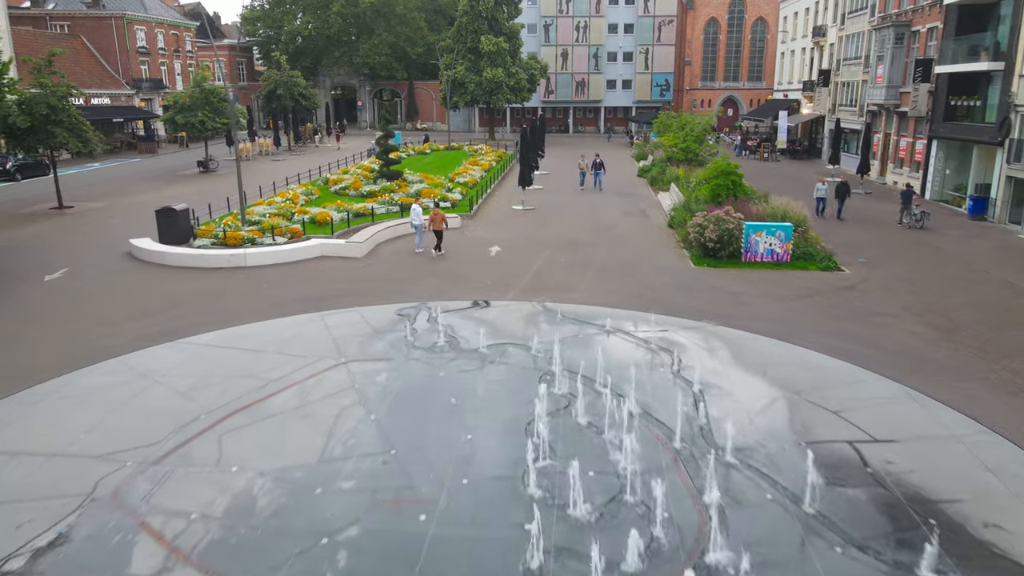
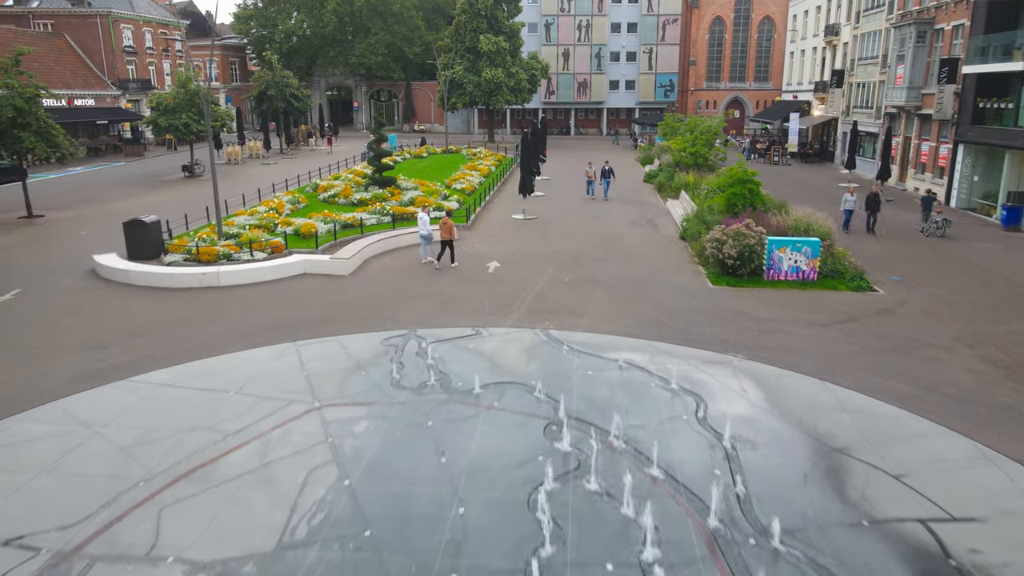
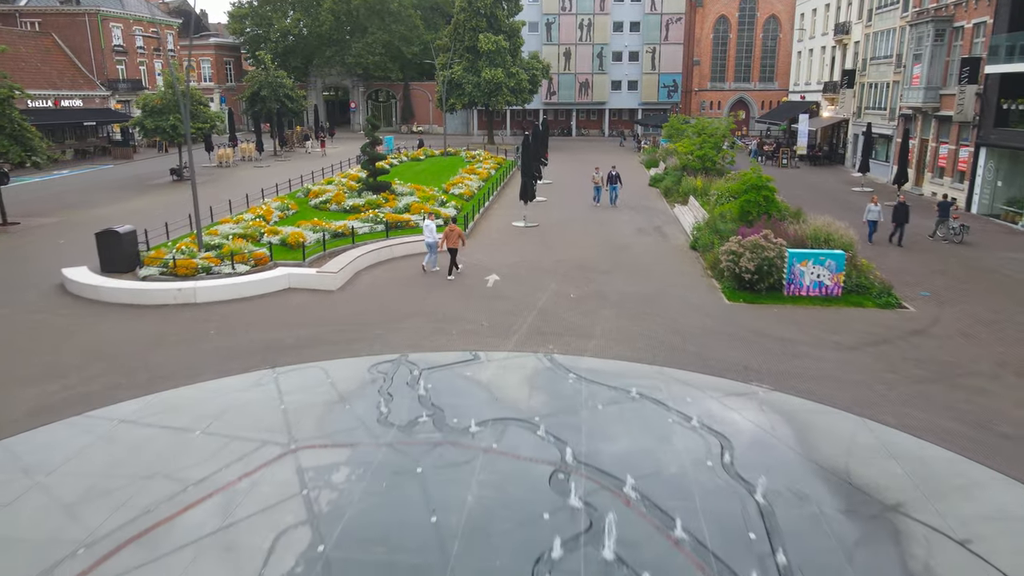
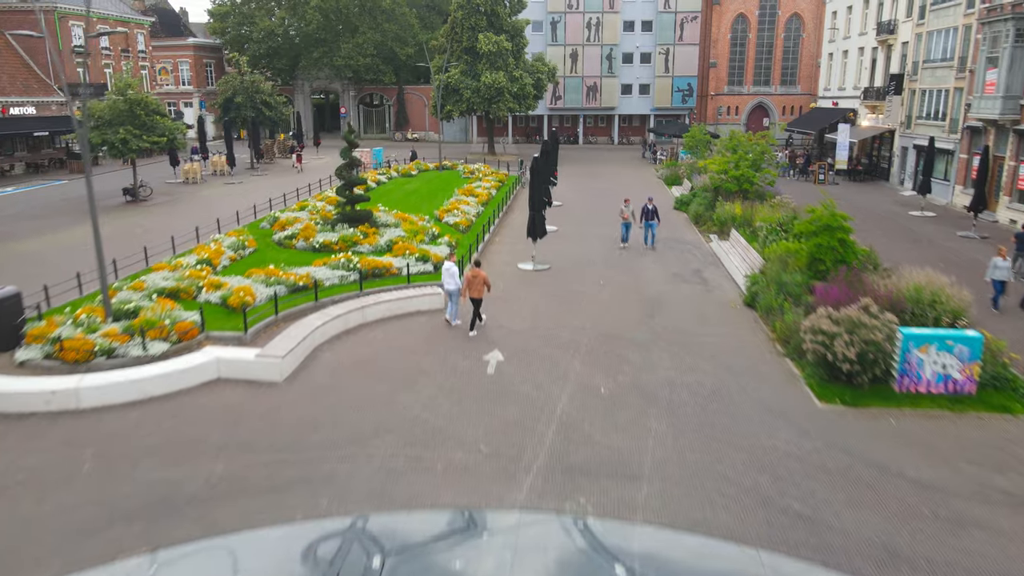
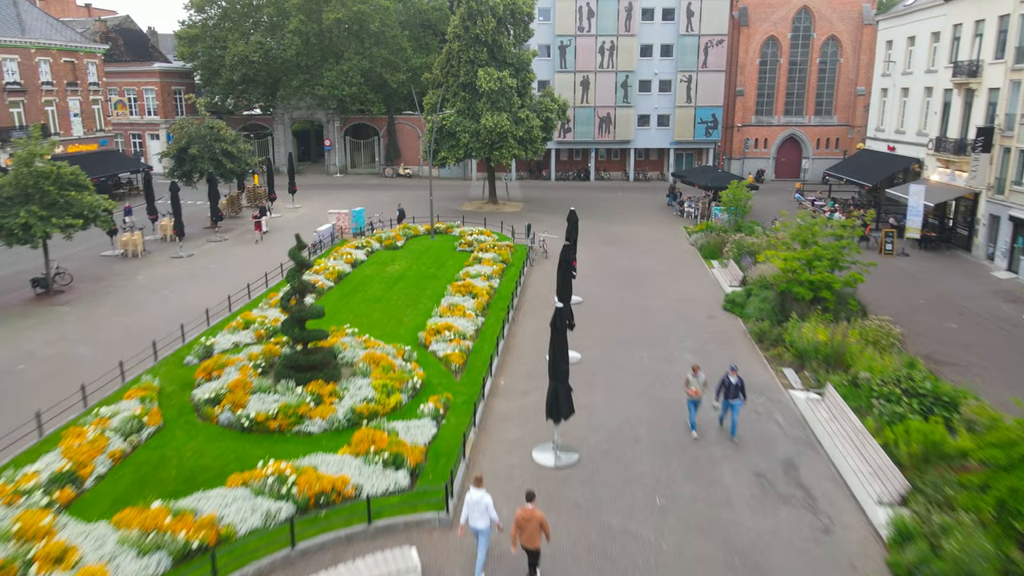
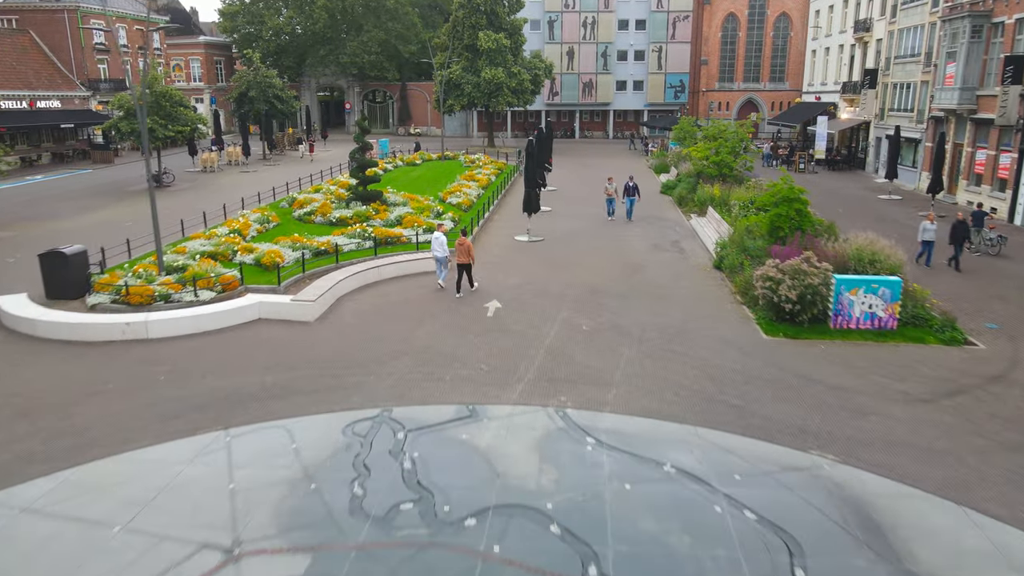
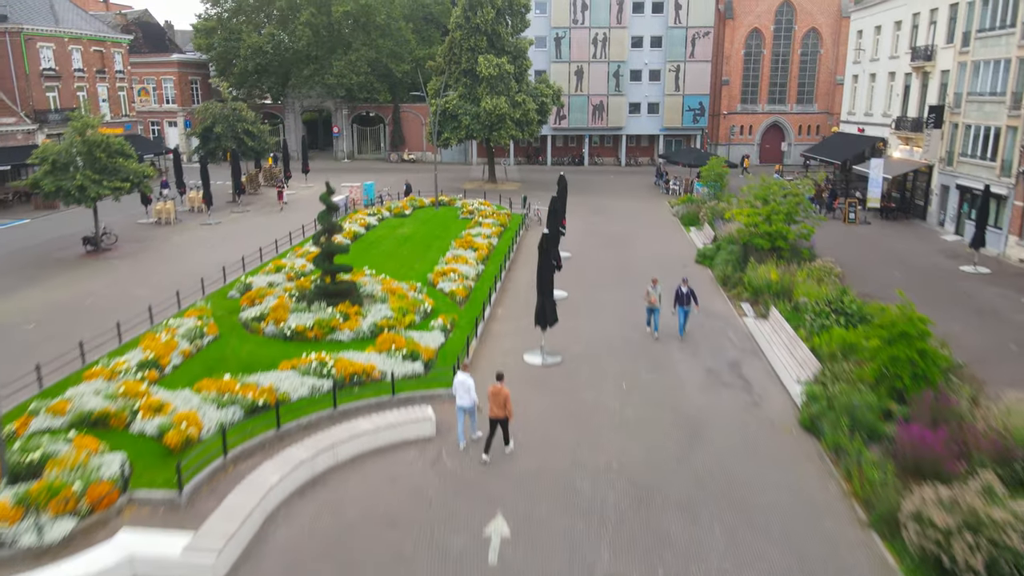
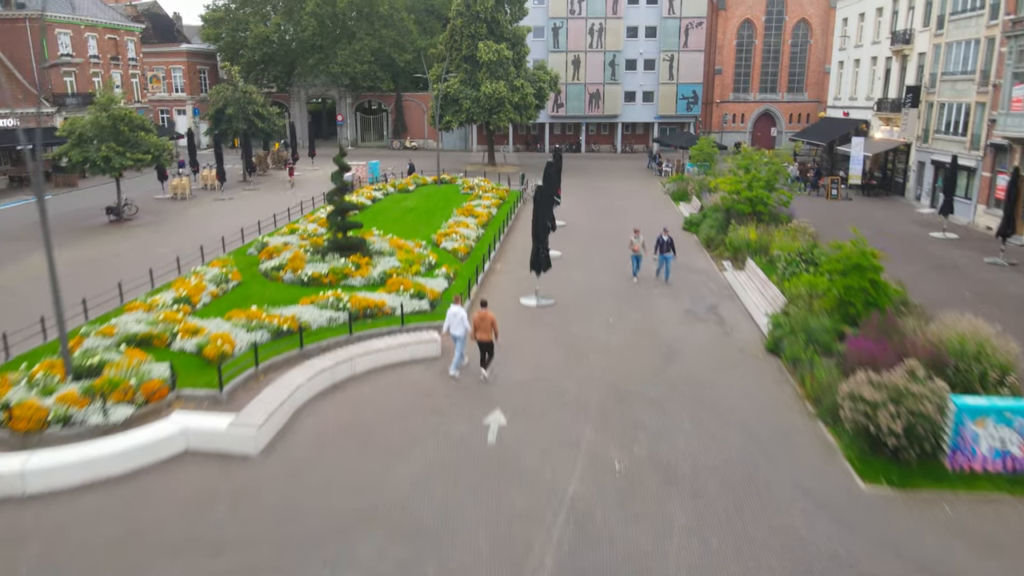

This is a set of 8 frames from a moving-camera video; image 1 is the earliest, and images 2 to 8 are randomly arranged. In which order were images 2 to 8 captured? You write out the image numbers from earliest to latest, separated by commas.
2, 3, 6, 4, 8, 7, 5
